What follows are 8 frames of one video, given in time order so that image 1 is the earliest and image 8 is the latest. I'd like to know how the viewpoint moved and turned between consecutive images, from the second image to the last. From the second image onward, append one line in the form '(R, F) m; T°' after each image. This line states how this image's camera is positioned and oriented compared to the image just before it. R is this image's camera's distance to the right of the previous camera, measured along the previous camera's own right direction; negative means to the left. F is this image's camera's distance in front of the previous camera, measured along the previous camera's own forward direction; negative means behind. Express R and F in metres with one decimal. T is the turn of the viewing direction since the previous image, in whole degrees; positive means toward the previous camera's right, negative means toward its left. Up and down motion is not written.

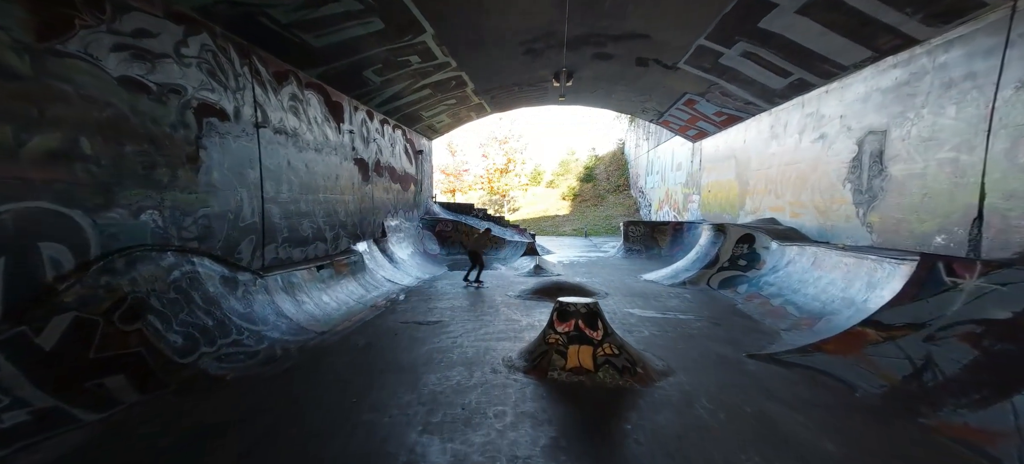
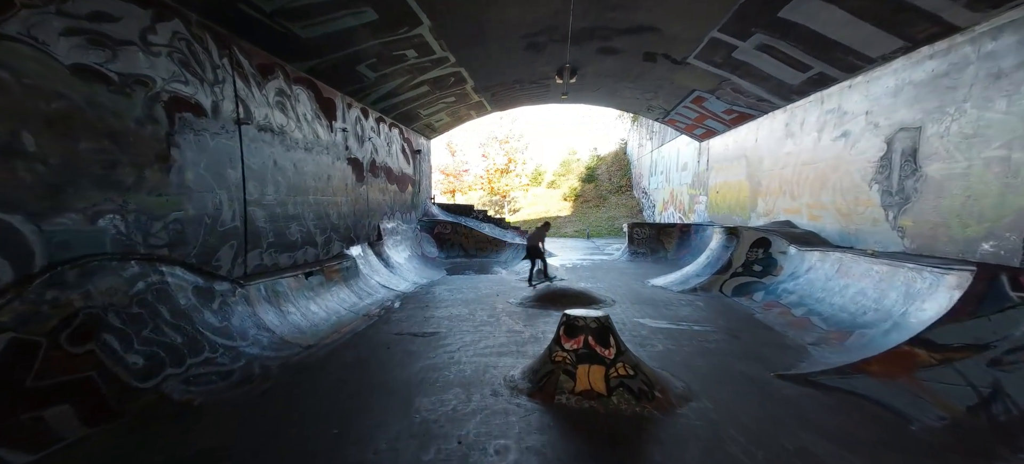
(0.0, +0.5) m; 0°
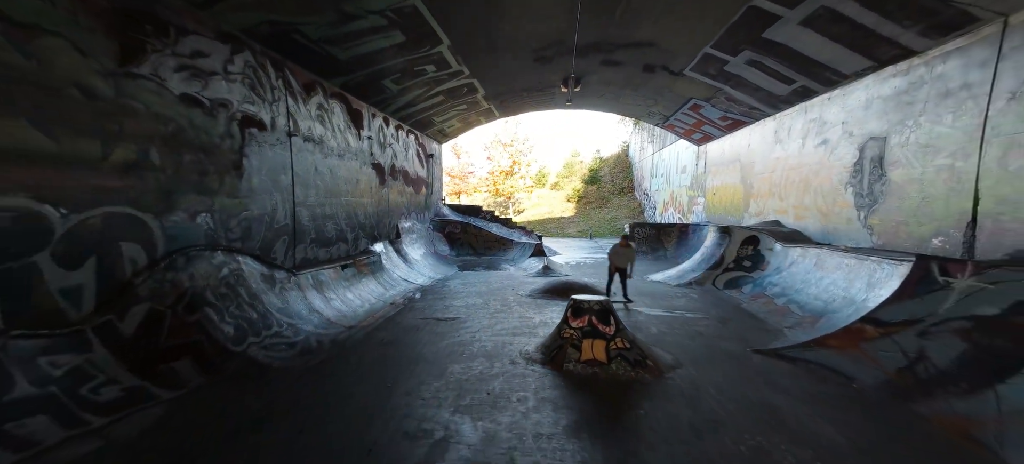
(-0.2, -0.8) m; 0°
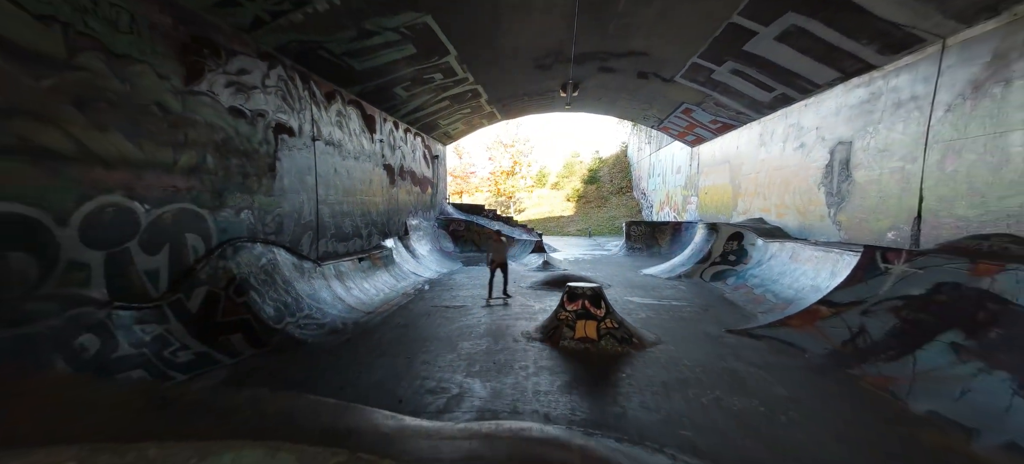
(0.0, -0.7) m; 0°
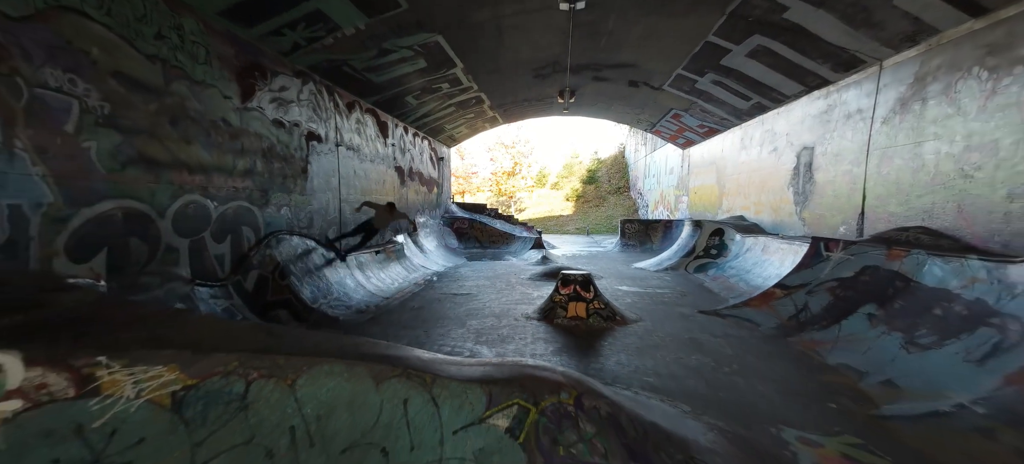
(0.0, -0.9) m; 0°
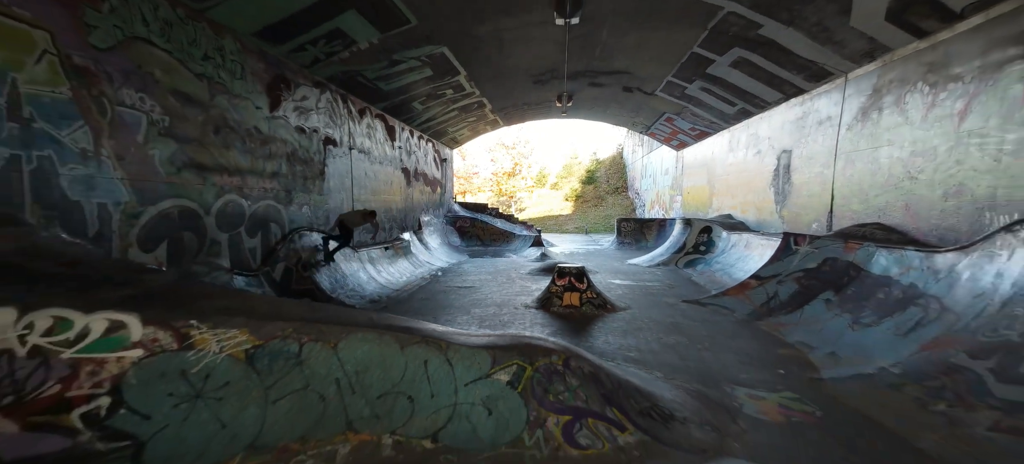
(0.0, -0.6) m; 0°
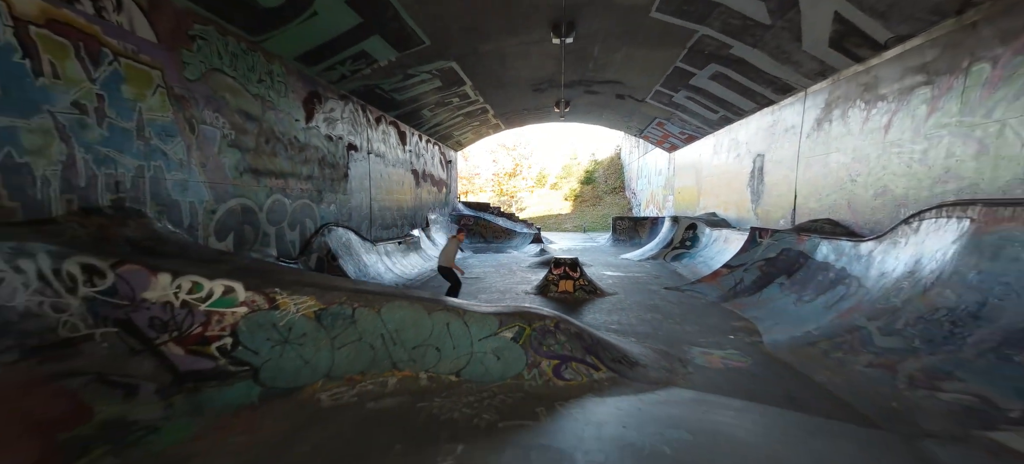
(0.0, -1.0) m; 0°
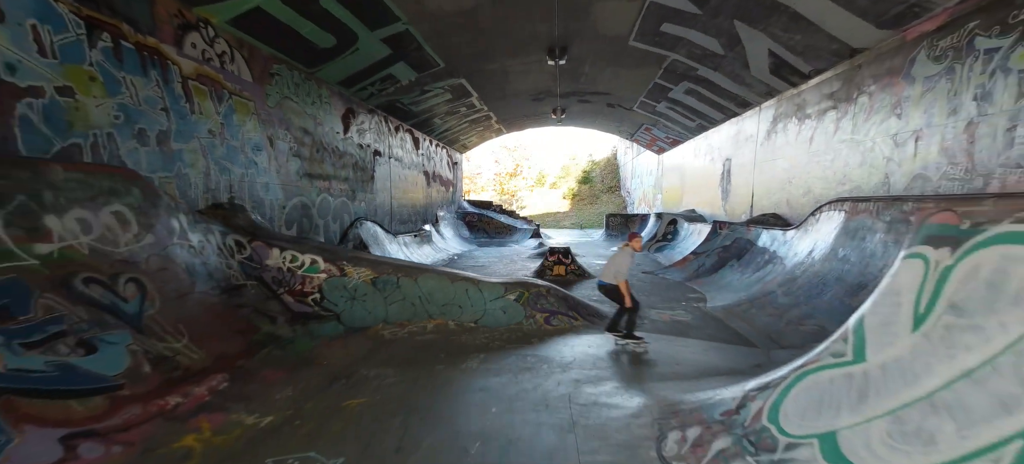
(0.0, -1.4) m; 0°
